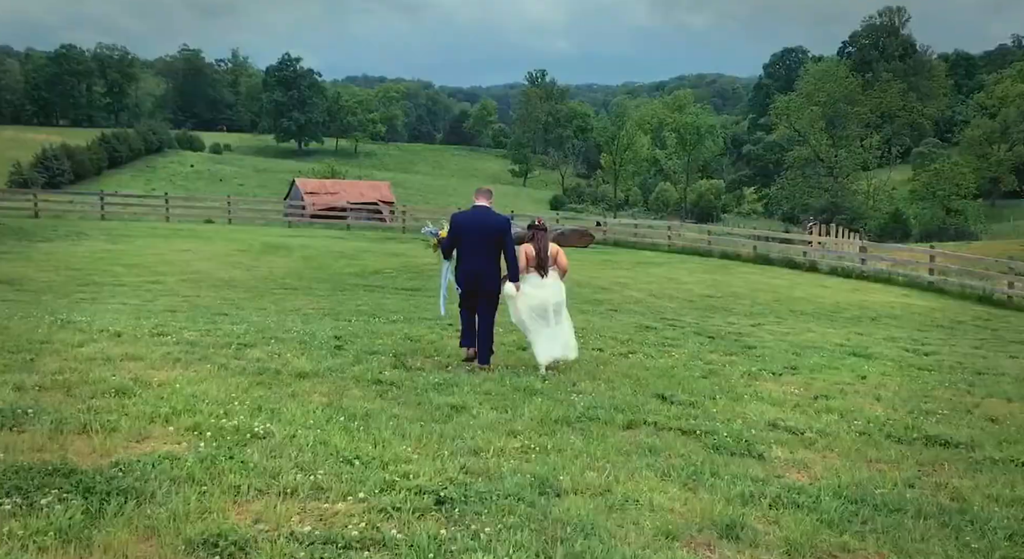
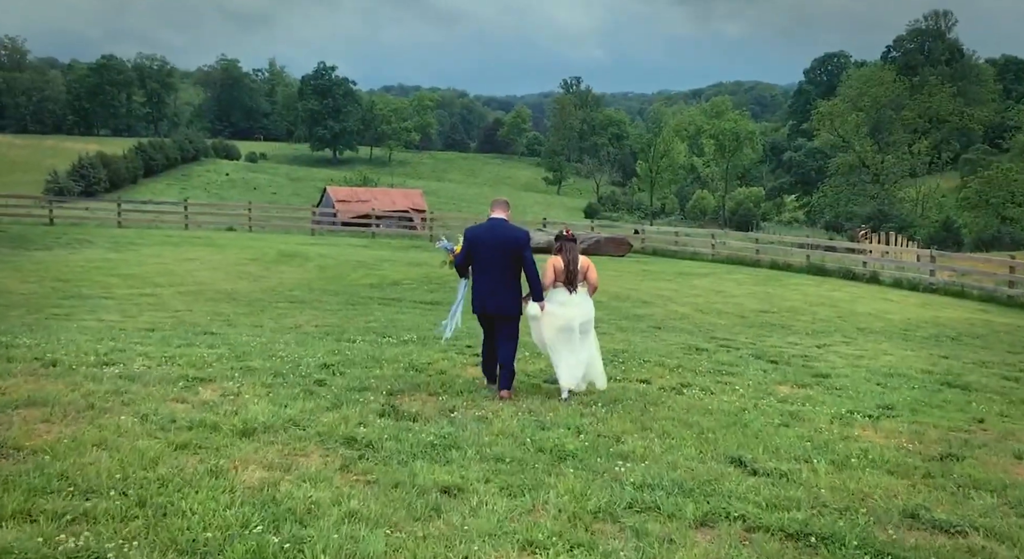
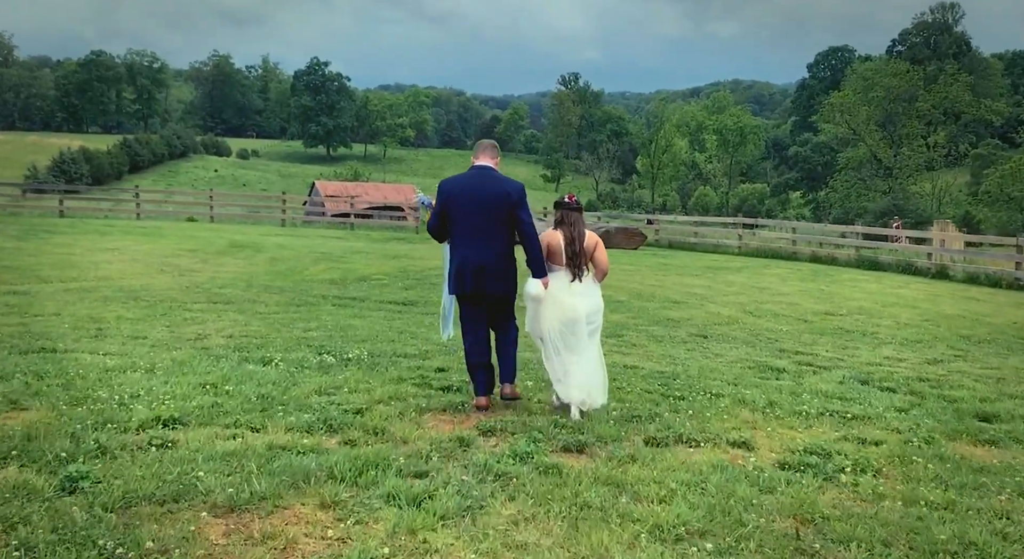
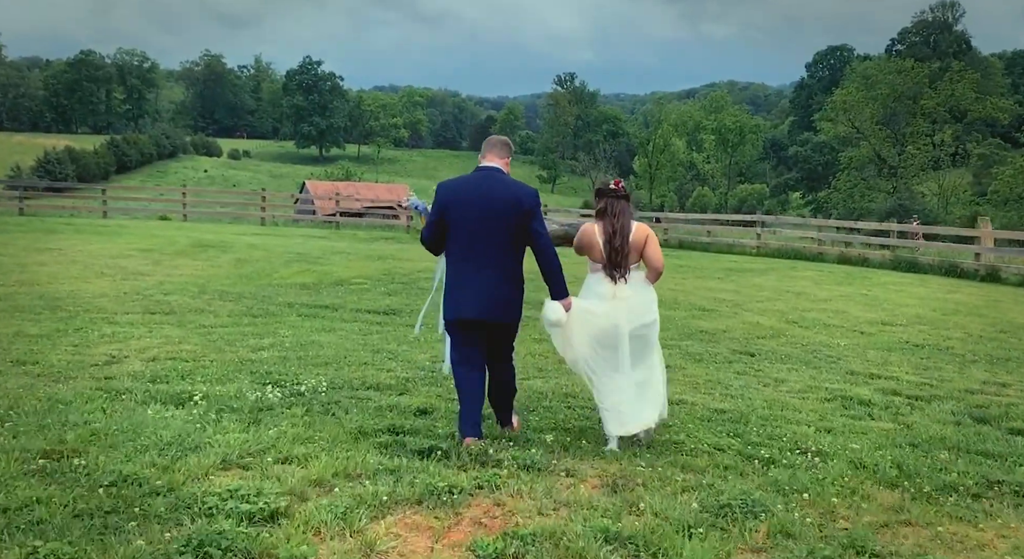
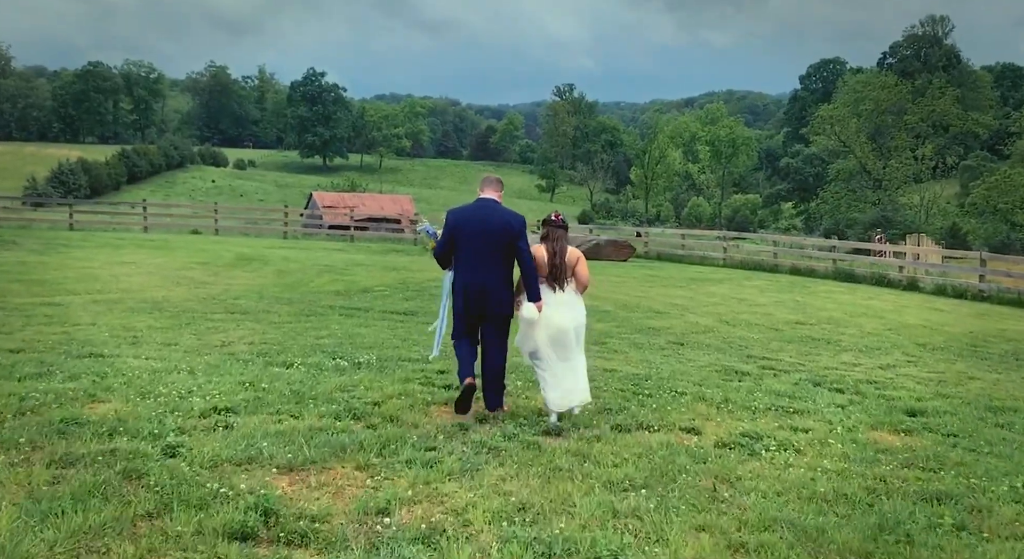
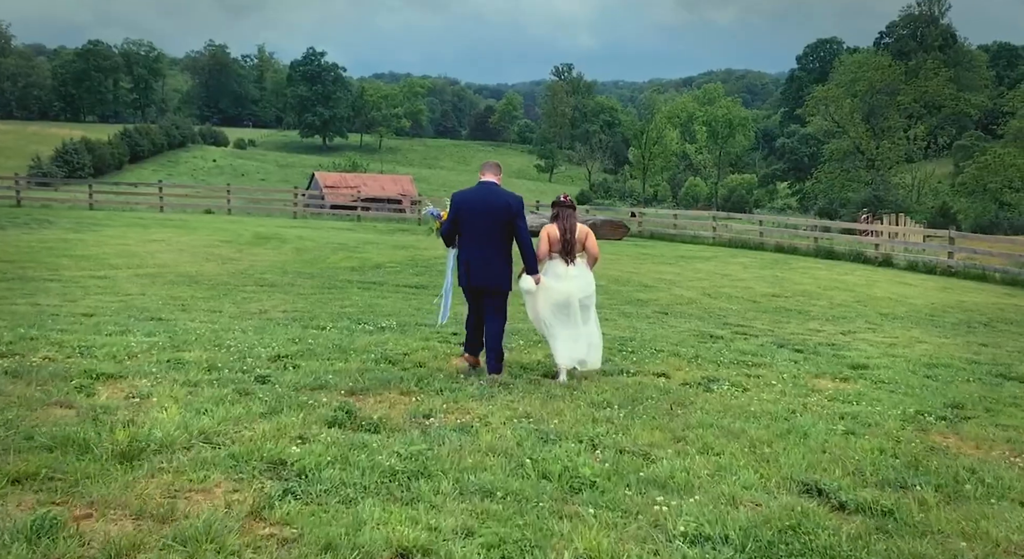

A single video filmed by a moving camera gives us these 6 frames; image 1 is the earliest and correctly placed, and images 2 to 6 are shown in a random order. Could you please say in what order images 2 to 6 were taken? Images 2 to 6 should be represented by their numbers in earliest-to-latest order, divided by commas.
2, 6, 5, 3, 4
